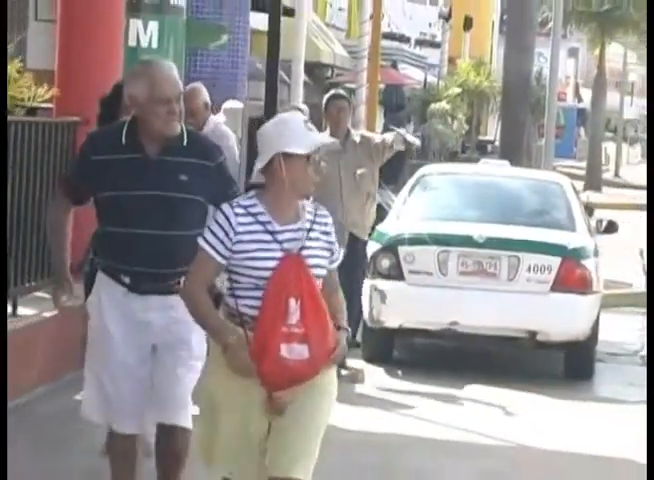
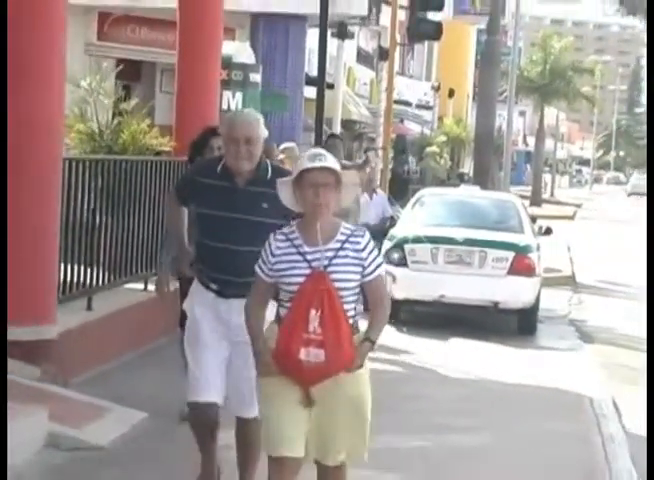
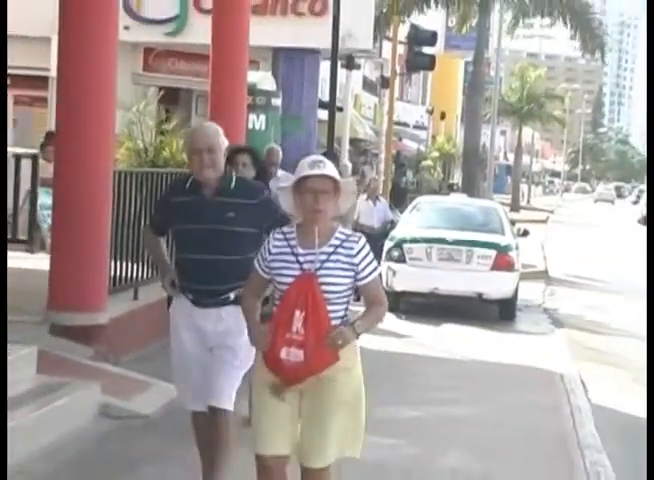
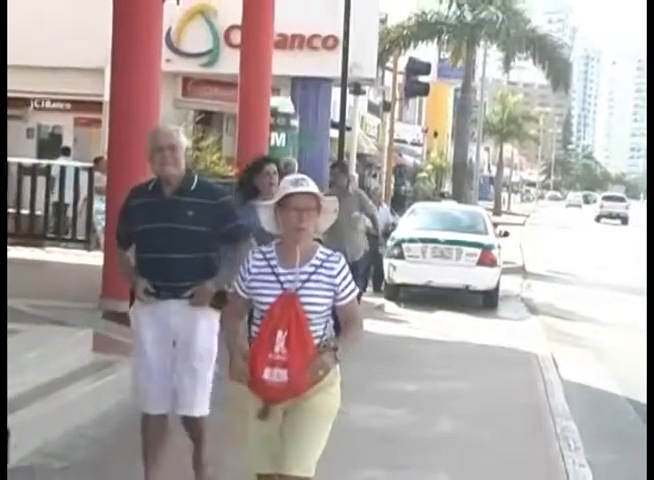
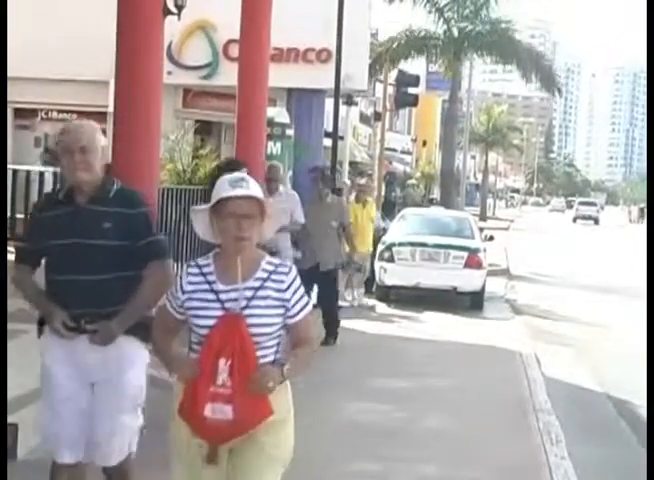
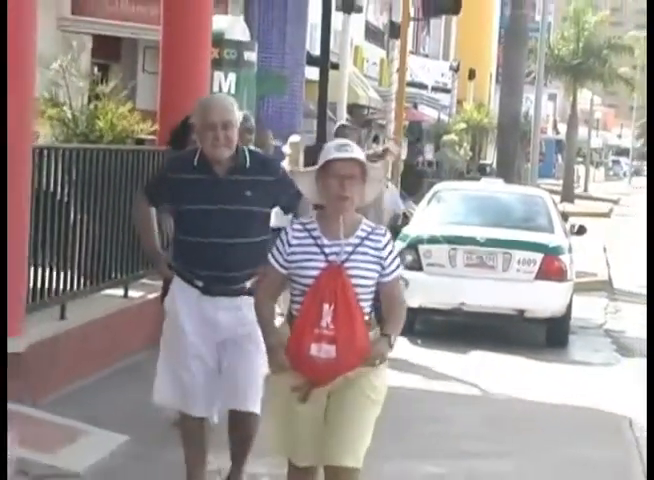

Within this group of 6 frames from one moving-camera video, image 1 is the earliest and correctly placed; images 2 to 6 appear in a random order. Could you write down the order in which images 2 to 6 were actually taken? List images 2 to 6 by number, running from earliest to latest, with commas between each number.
6, 2, 3, 4, 5
